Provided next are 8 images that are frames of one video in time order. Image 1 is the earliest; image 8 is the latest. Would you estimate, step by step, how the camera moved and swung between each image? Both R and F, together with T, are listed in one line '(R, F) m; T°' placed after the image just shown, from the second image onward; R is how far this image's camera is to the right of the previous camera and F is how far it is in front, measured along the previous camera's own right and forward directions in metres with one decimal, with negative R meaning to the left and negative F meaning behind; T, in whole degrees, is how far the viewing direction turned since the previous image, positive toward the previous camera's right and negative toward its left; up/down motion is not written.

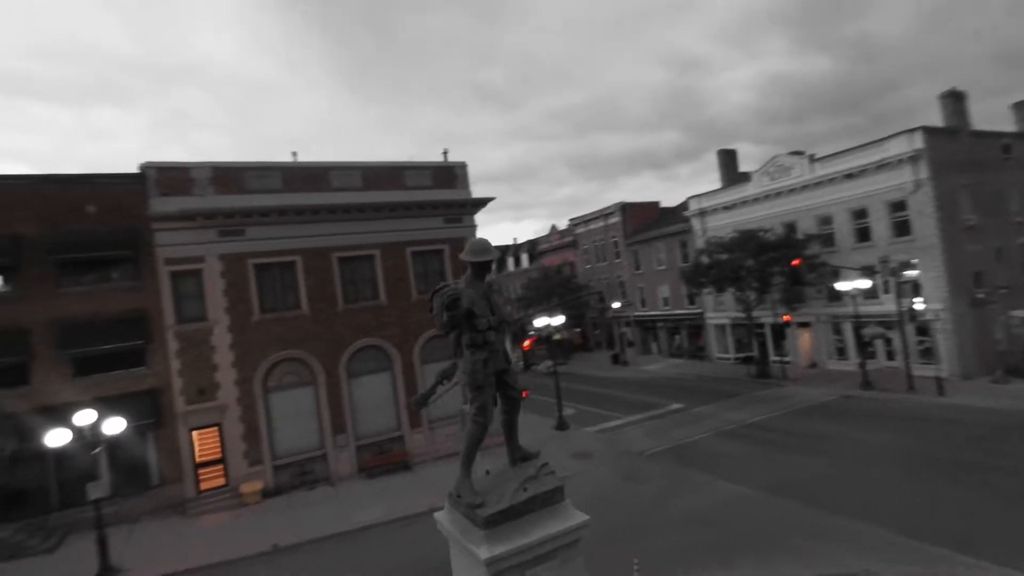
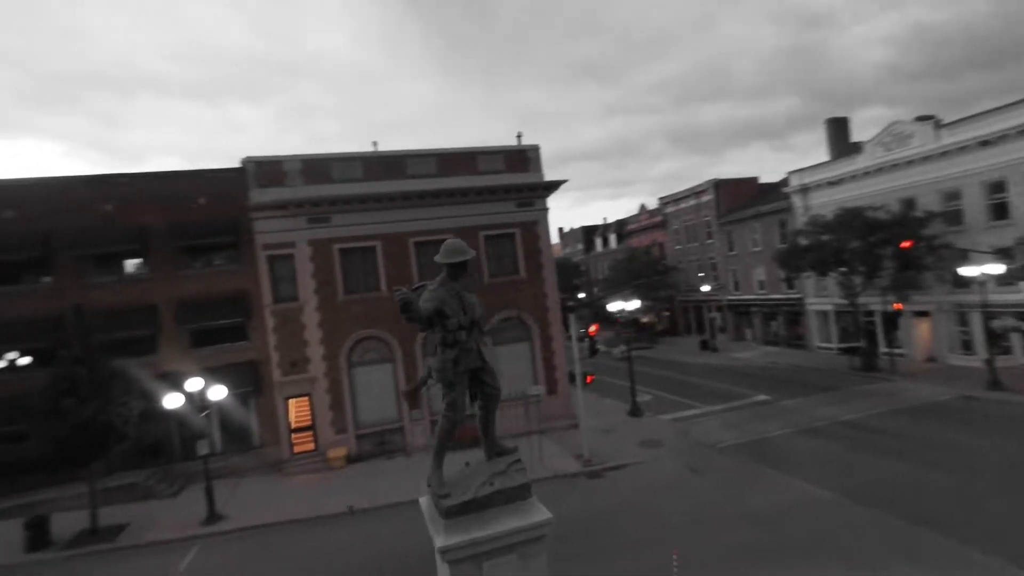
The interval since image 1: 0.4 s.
(+1.0, 0.0) m; -10°
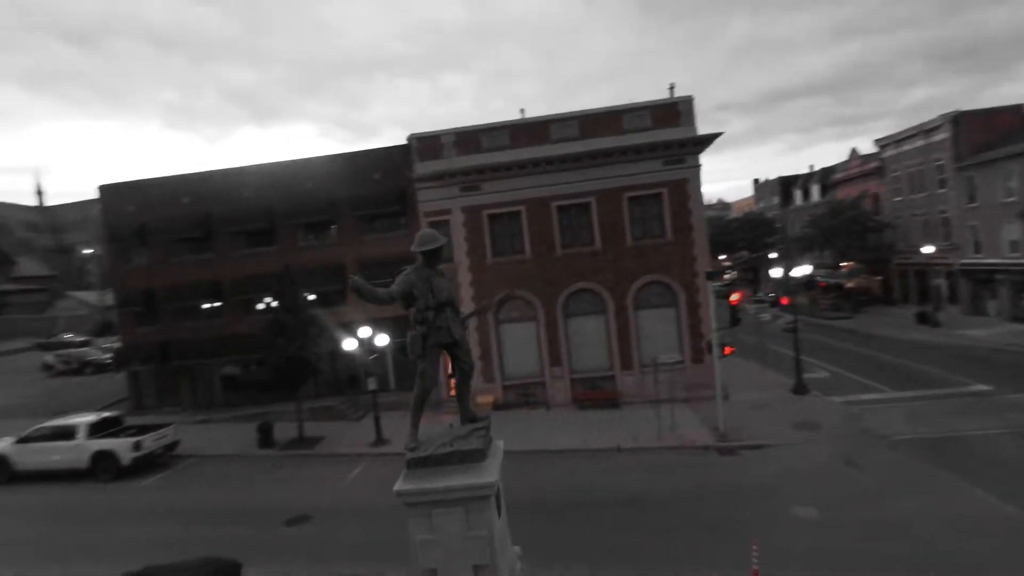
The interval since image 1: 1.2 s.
(+2.1, 0.0) m; -21°
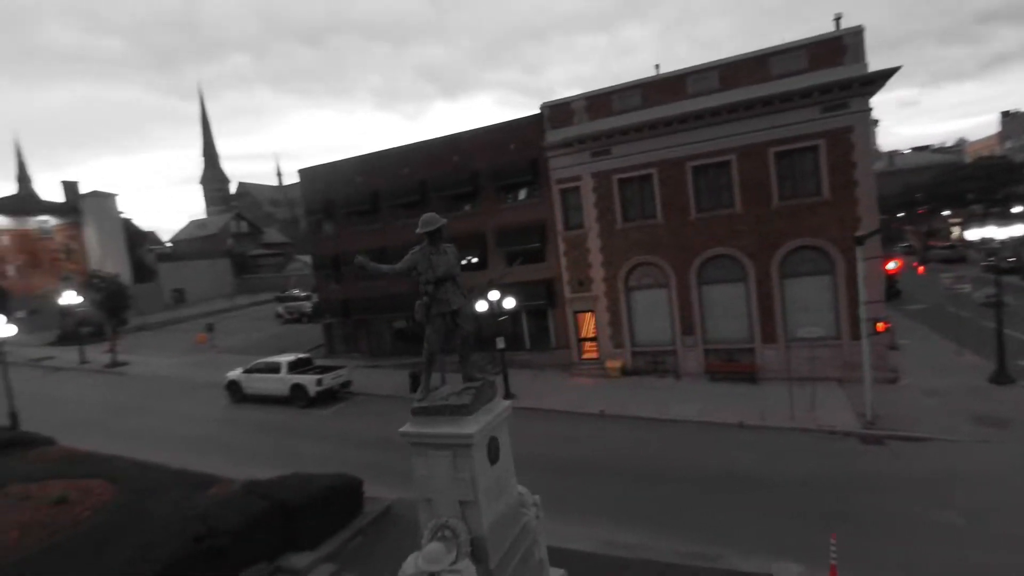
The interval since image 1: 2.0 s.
(+1.9, -0.2) m; -19°
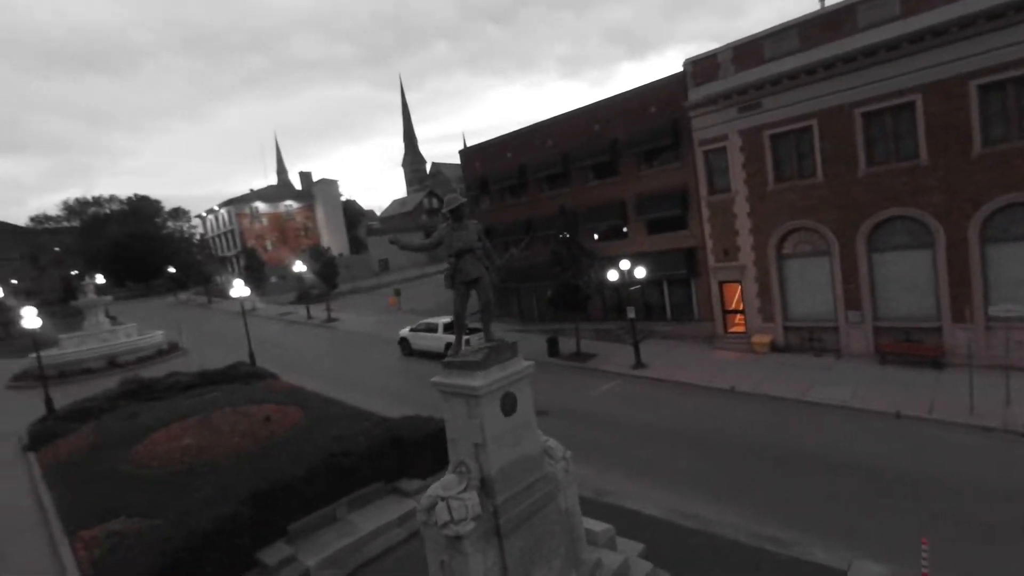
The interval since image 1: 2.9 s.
(+2.1, -0.3) m; -20°
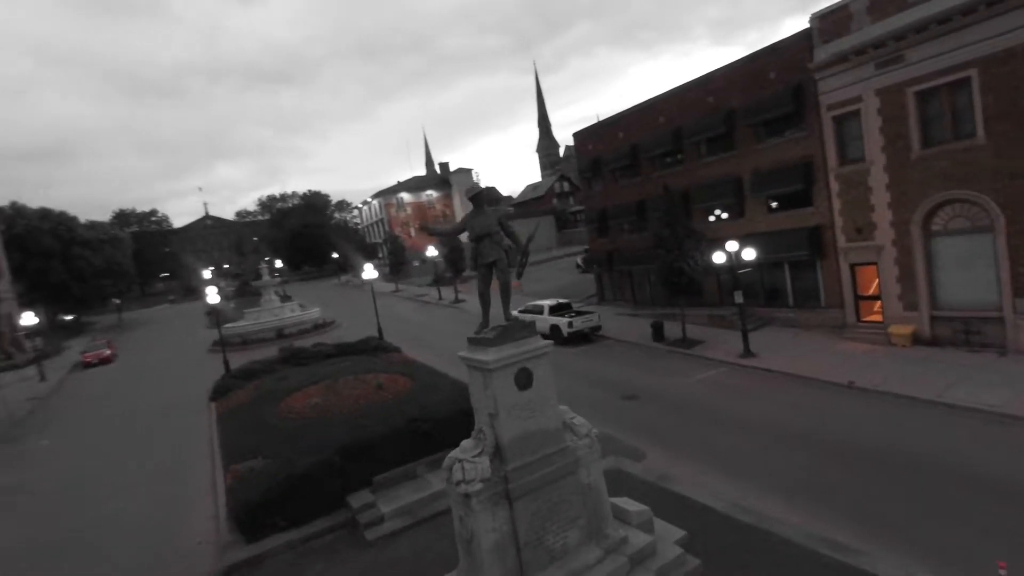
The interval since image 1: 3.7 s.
(+1.7, -0.2) m; -15°
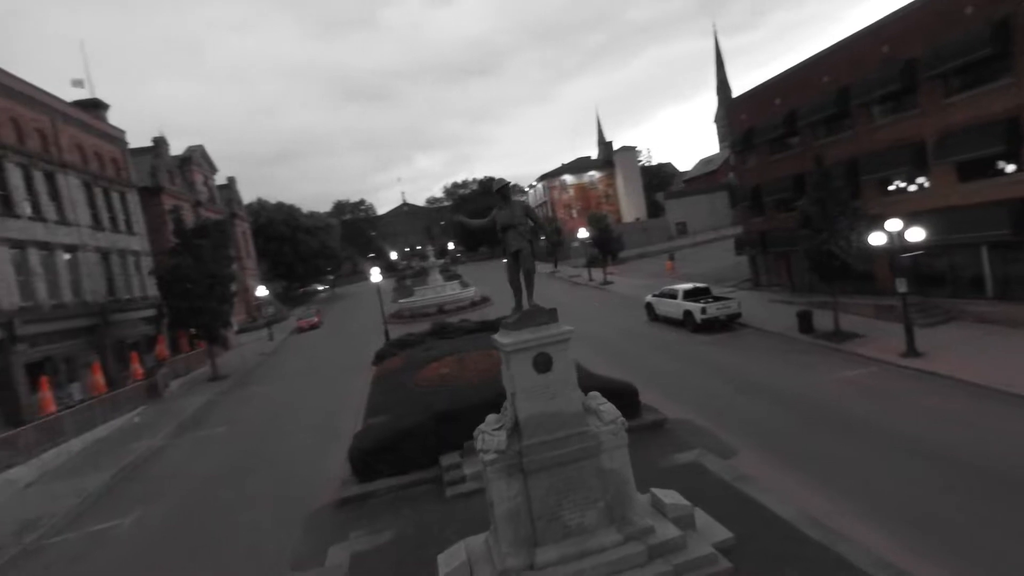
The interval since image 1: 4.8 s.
(+2.2, -0.1) m; -19°
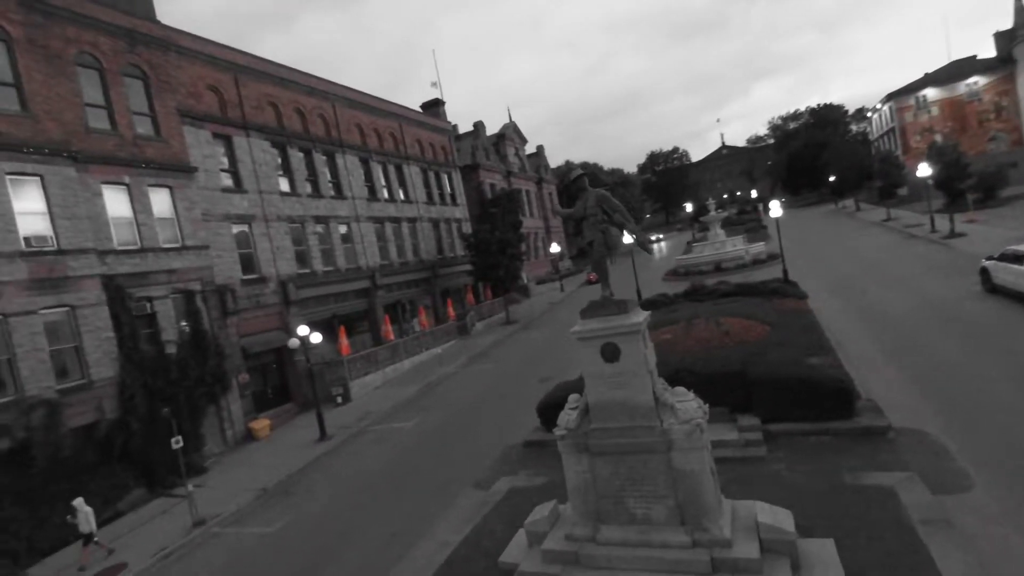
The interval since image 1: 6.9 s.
(+3.5, +0.5) m; -34°
